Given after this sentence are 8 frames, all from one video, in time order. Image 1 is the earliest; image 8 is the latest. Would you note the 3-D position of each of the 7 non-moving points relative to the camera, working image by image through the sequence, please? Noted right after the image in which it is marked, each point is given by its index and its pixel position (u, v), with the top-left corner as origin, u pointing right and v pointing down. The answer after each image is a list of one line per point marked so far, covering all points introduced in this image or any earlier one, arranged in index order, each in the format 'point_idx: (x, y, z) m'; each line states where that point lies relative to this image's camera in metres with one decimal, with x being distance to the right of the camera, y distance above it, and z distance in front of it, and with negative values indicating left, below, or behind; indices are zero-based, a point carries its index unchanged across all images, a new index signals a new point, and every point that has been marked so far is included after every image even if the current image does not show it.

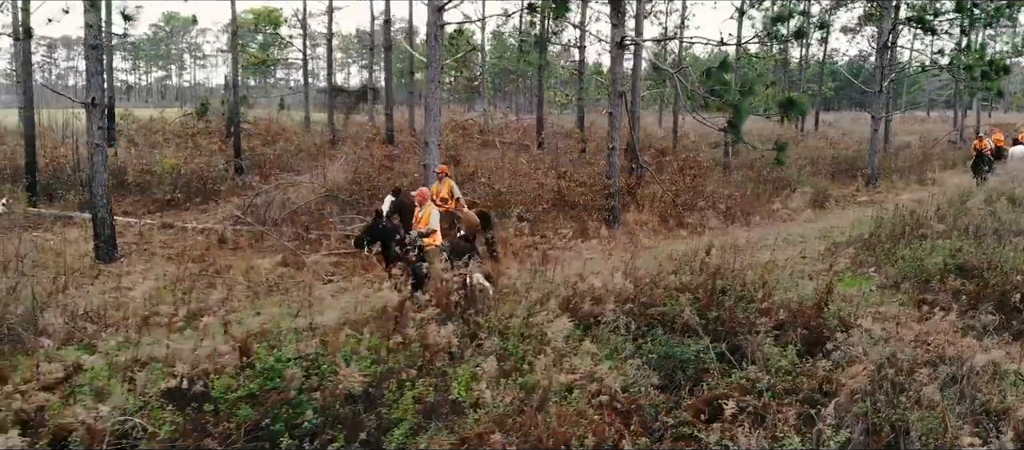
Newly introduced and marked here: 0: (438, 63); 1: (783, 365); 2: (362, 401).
0: (-1.6, +3.6, +10.9) m
1: (+3.0, -1.5, +5.4) m
2: (-1.4, -1.7, +4.6) m
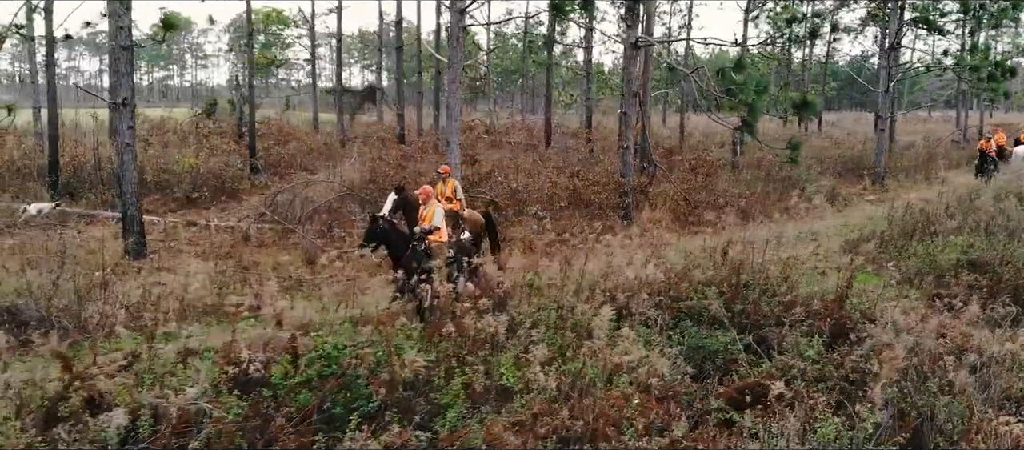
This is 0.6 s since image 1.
0: (-1.2, +3.6, +11.1) m
1: (+3.4, -1.5, +5.6) m
2: (-1.0, -1.6, +4.9) m
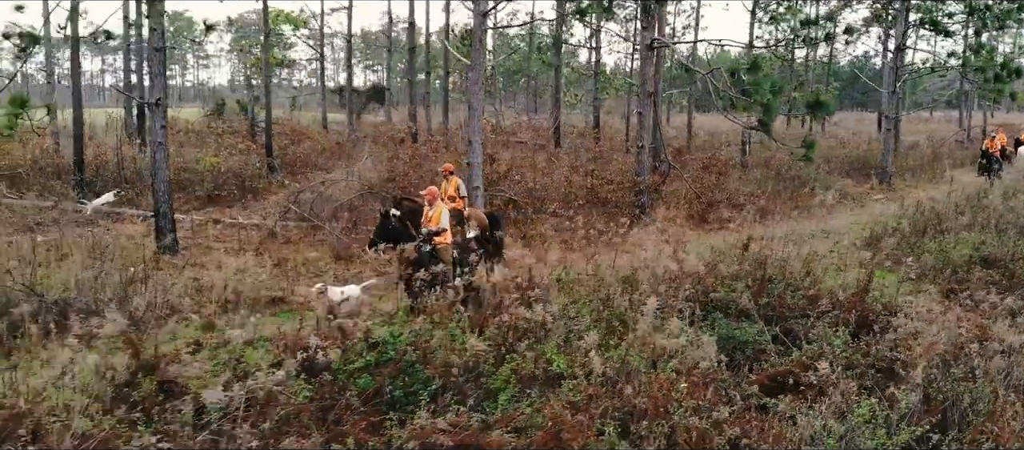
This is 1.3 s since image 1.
0: (-0.7, +3.7, +11.4) m
1: (+3.9, -1.4, +5.9) m
2: (-0.5, -1.5, +5.1) m
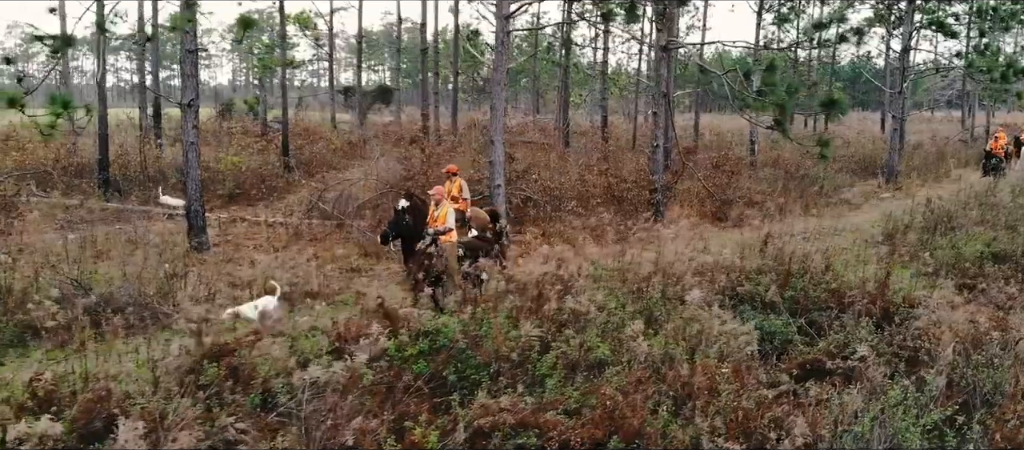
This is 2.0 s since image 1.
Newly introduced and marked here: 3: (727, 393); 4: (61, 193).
0: (-0.2, +3.7, +11.7) m
1: (+4.4, -1.4, +6.2) m
2: (0.0, -1.5, +5.4) m
3: (+2.1, -1.6, +4.7) m
4: (-13.1, +0.9, +14.4) m
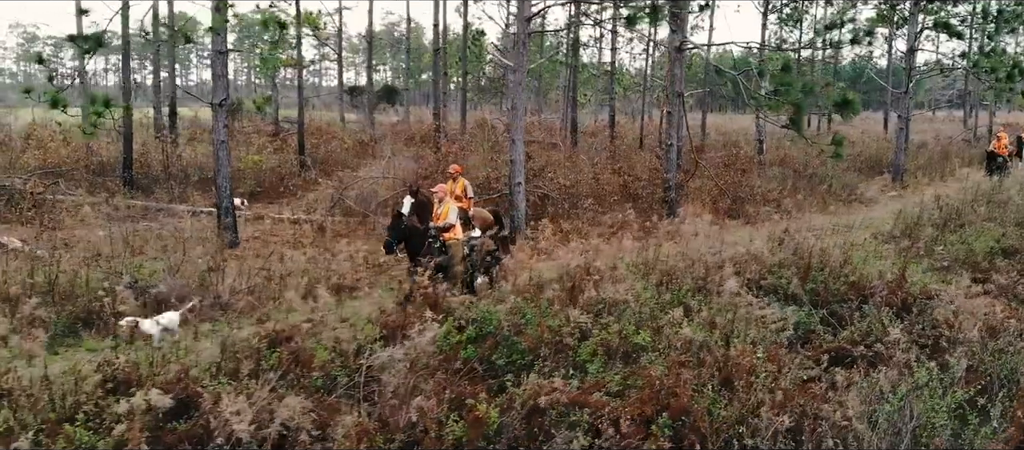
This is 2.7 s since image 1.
0: (+0.3, +3.8, +12.0) m
1: (+4.9, -1.3, +6.5) m
2: (+0.5, -1.4, +5.7) m
3: (+2.6, -1.5, +5.0) m
4: (-12.6, +1.0, +14.7) m
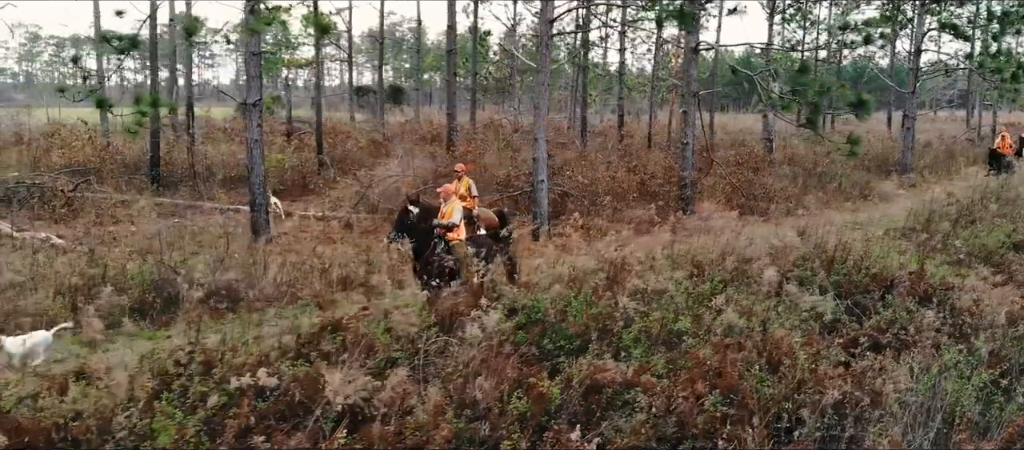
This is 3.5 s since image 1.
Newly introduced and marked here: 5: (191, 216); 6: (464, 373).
0: (+0.9, +3.9, +12.3) m
1: (+5.5, -1.2, +6.8) m
2: (+1.1, -1.3, +6.0) m
3: (+3.1, -1.4, +5.3) m
4: (-12.1, +1.1, +15.0) m
5: (-8.3, +0.2, +12.9) m
6: (-0.5, -1.6, +5.3) m
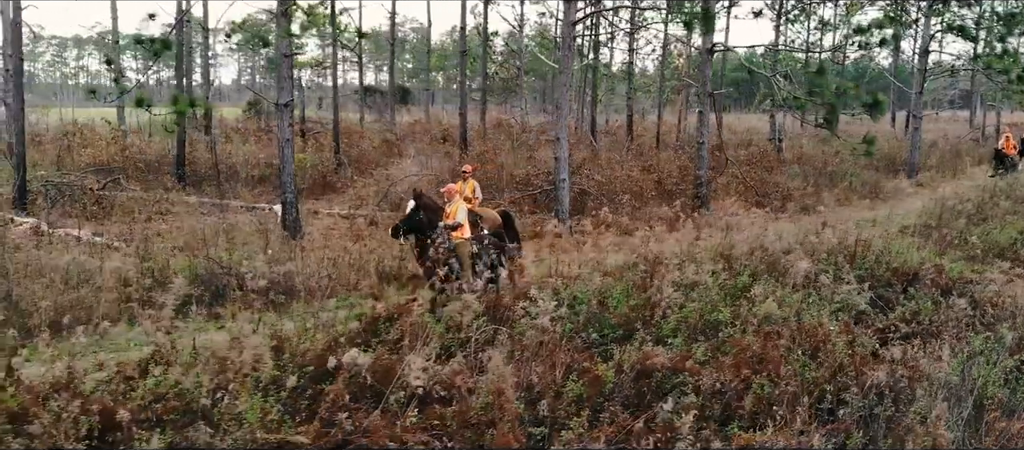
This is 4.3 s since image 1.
0: (+1.5, +4.0, +12.6) m
1: (+6.1, -1.1, +7.1) m
2: (+1.7, -1.2, +6.4) m
3: (+3.7, -1.4, +5.6) m
4: (-11.5, +1.2, +15.3) m
5: (-7.7, +0.3, +13.2) m
6: (+0.1, -1.5, +5.6) m
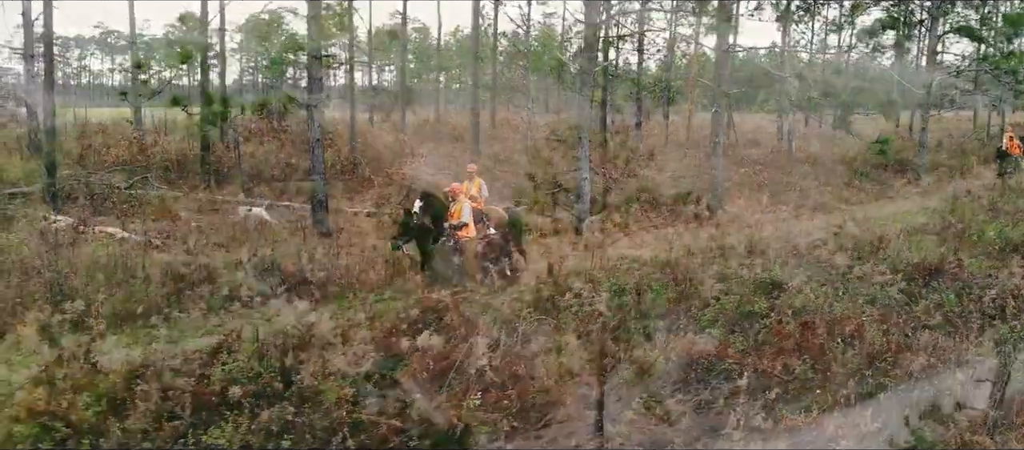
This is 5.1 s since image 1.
0: (+2.1, +4.0, +12.9) m
1: (+6.7, -1.1, +7.4) m
2: (+2.3, -1.2, +6.7) m
3: (+4.3, -1.3, +5.9) m
4: (-10.9, +1.2, +15.6) m
5: (-7.1, +0.3, +13.5) m
6: (+0.7, -1.5, +5.9) m
